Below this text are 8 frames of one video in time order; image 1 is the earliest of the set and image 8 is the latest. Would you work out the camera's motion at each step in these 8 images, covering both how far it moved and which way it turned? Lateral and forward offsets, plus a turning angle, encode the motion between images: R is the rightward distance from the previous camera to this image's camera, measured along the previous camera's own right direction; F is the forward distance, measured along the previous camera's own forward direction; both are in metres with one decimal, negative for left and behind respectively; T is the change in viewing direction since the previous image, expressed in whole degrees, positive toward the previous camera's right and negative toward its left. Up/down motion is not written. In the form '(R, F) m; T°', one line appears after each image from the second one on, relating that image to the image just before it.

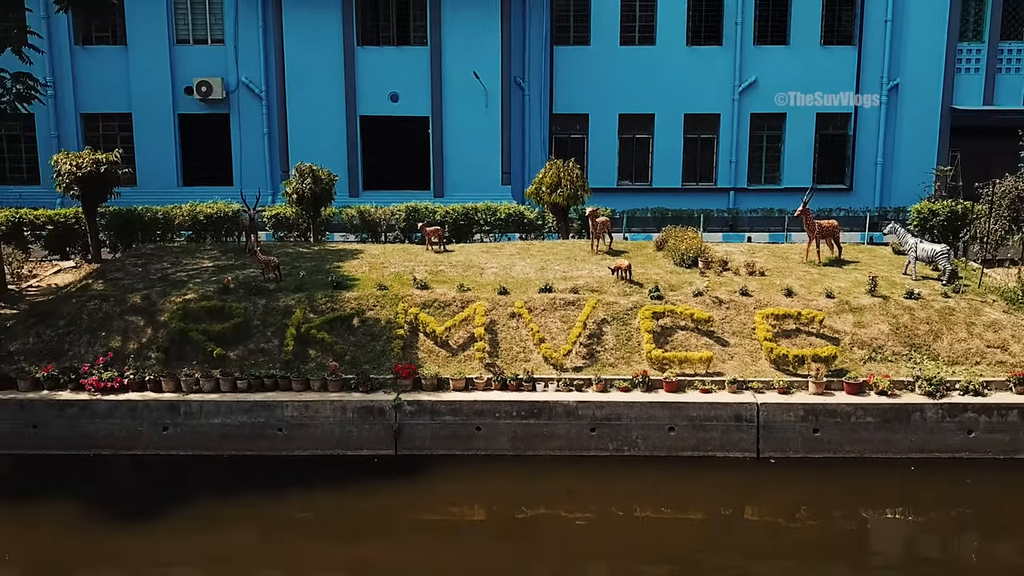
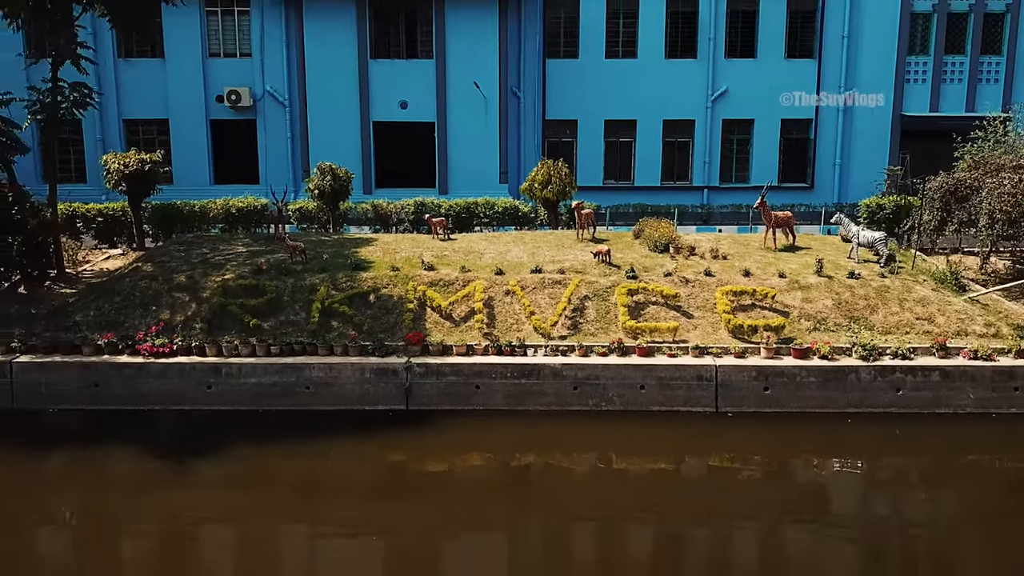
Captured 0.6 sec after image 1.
(+0.1, -1.3) m; 0°
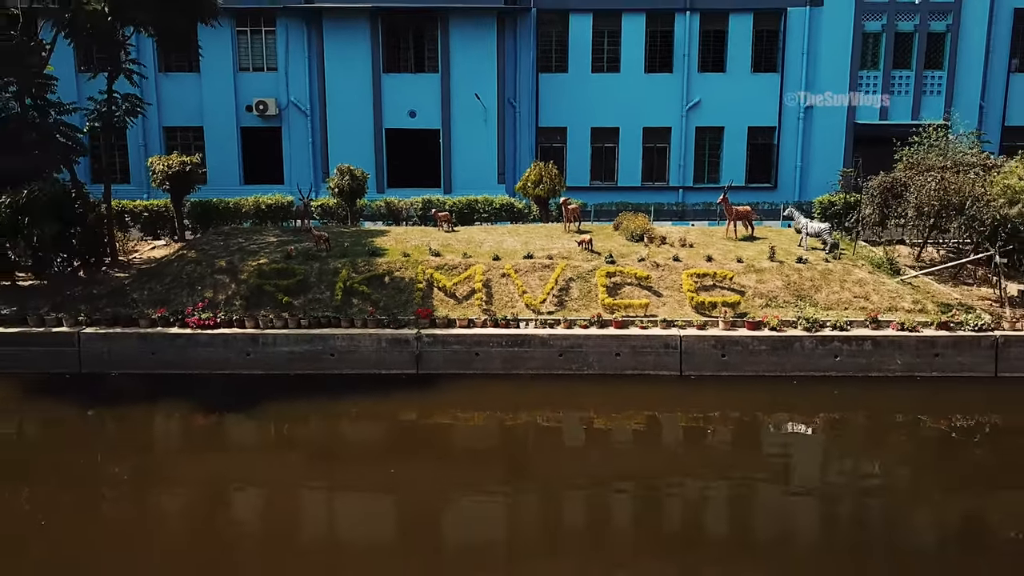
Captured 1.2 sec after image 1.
(+0.1, -1.5) m; 0°
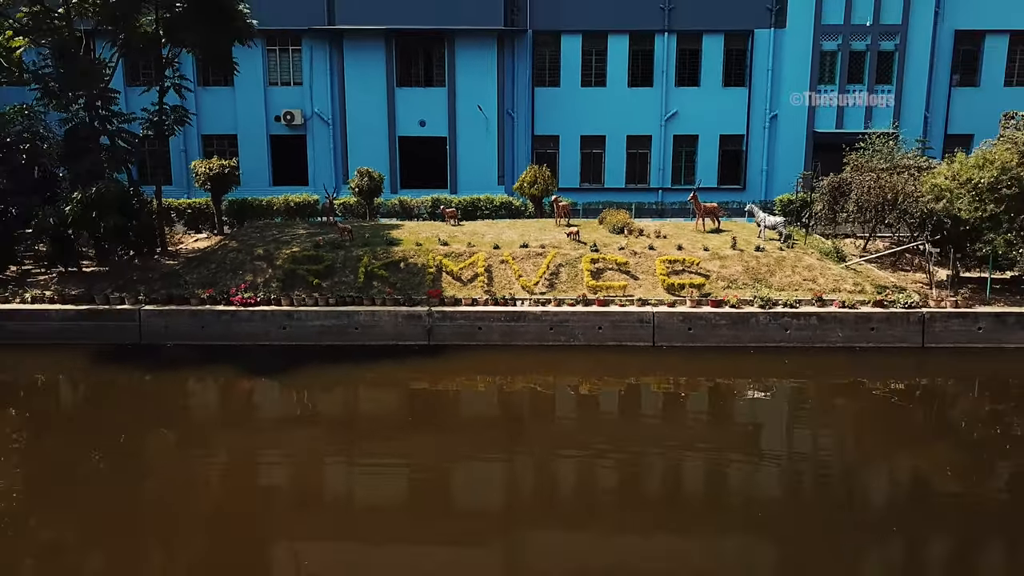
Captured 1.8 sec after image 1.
(+0.1, -1.7) m; 0°
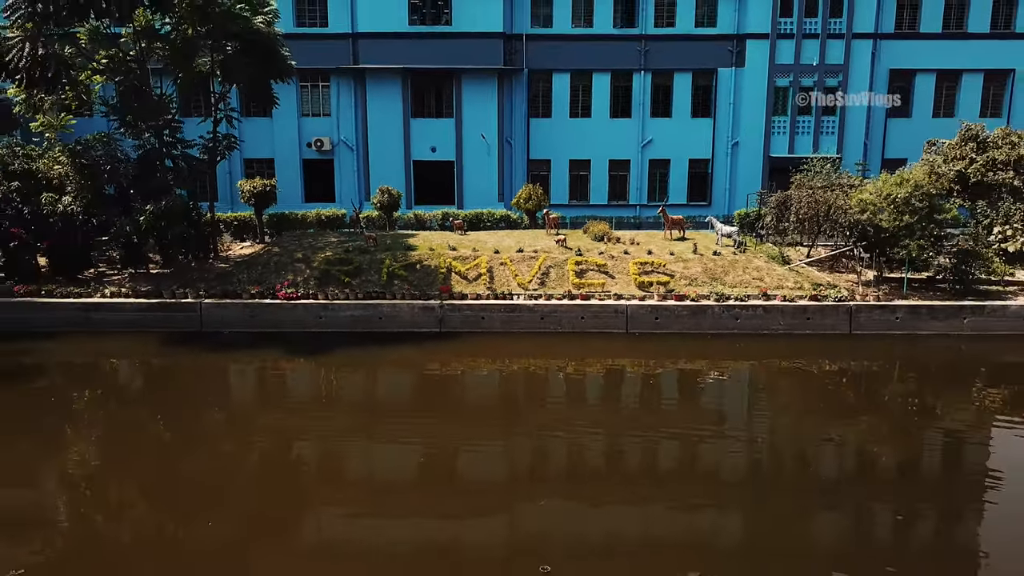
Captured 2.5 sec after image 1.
(0.0, -2.4) m; 0°
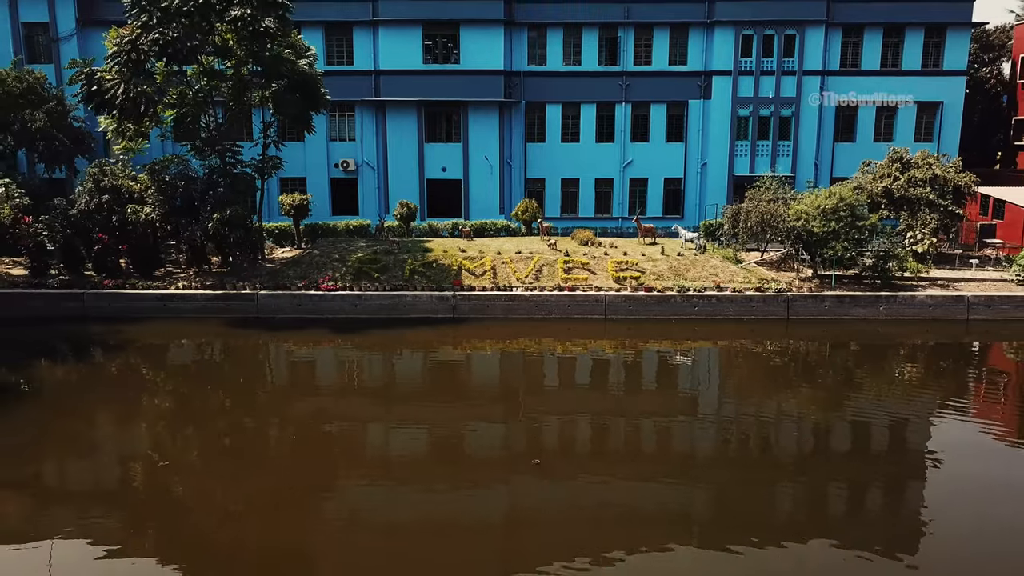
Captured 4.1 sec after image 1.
(0.0, -3.1) m; 0°
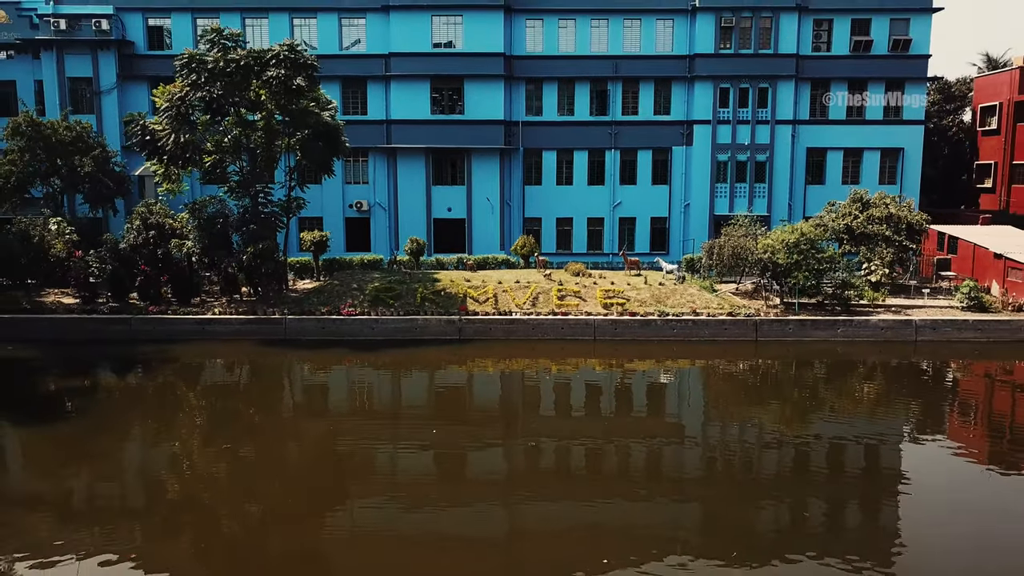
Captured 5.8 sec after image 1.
(0.0, -2.1) m; 0°
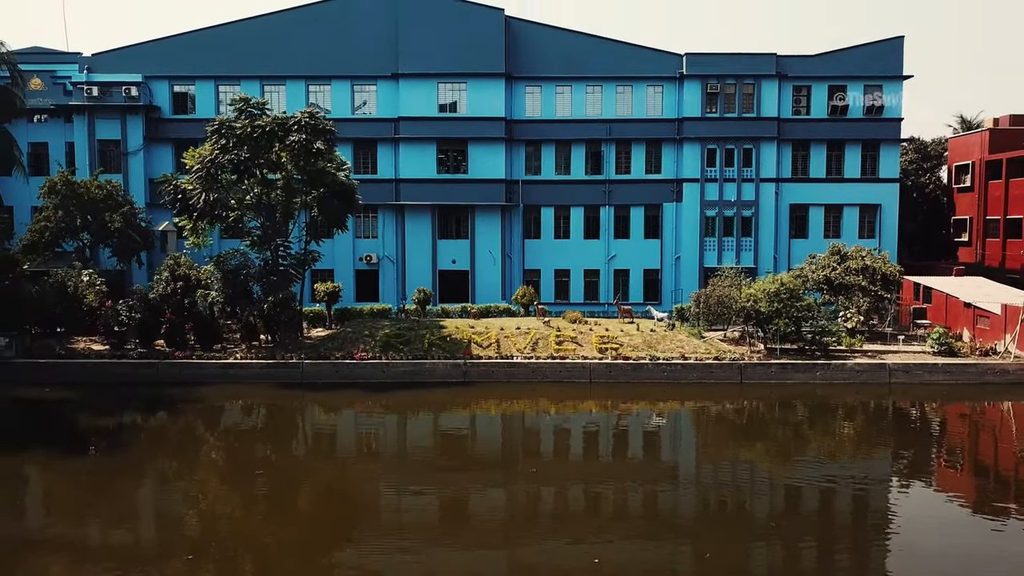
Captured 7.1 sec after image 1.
(0.0, -1.5) m; 0°
